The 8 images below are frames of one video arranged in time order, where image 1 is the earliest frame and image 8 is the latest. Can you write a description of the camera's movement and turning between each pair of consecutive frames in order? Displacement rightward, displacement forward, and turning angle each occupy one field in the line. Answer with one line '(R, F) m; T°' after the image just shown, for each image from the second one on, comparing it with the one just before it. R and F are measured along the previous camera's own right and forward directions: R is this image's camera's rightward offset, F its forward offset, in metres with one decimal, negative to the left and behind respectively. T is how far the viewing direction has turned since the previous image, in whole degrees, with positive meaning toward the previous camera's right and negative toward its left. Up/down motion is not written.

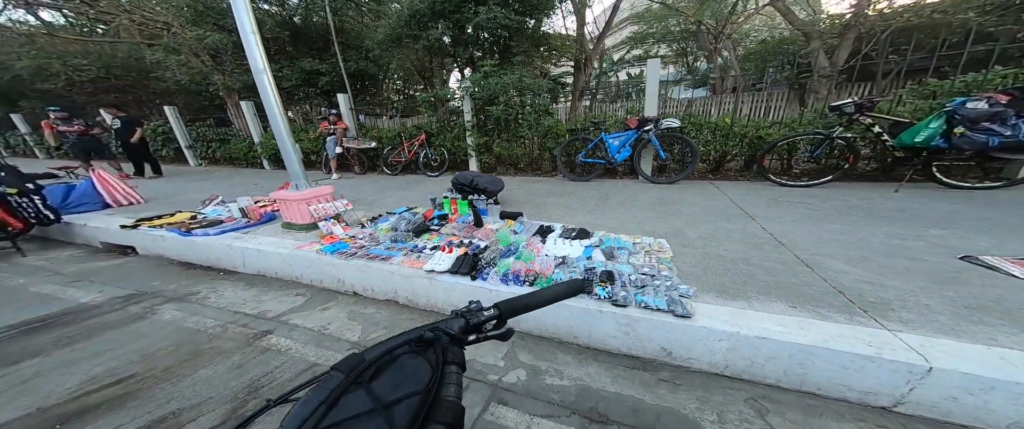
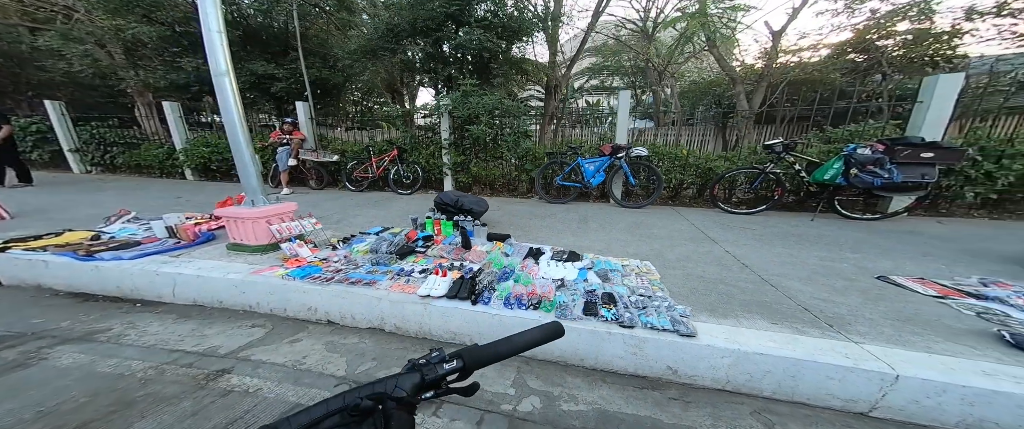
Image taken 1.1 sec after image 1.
(-0.3, 0.0) m; +9°
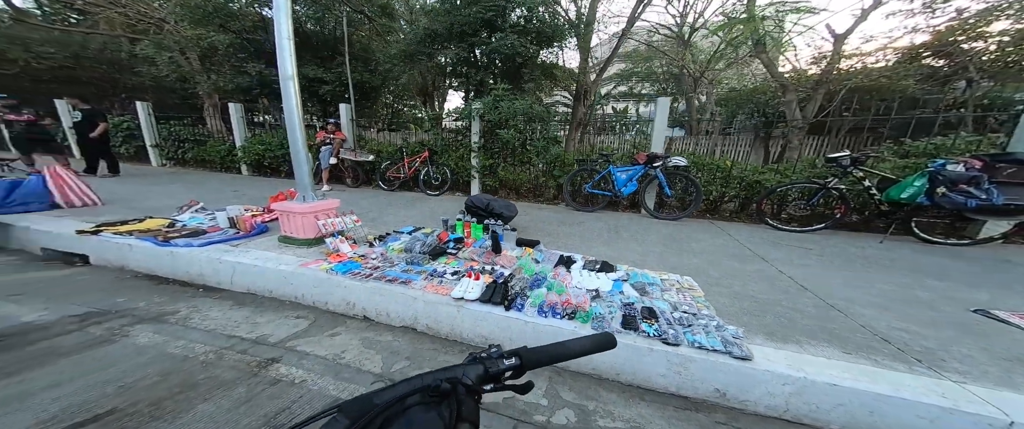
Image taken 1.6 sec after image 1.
(-0.1, 0.0) m; -5°
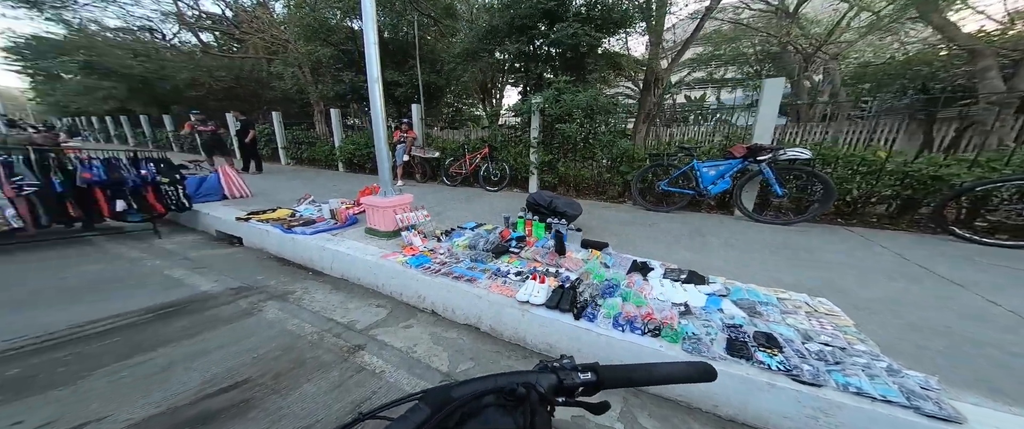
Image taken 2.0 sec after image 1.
(-0.1, +0.1) m; -10°
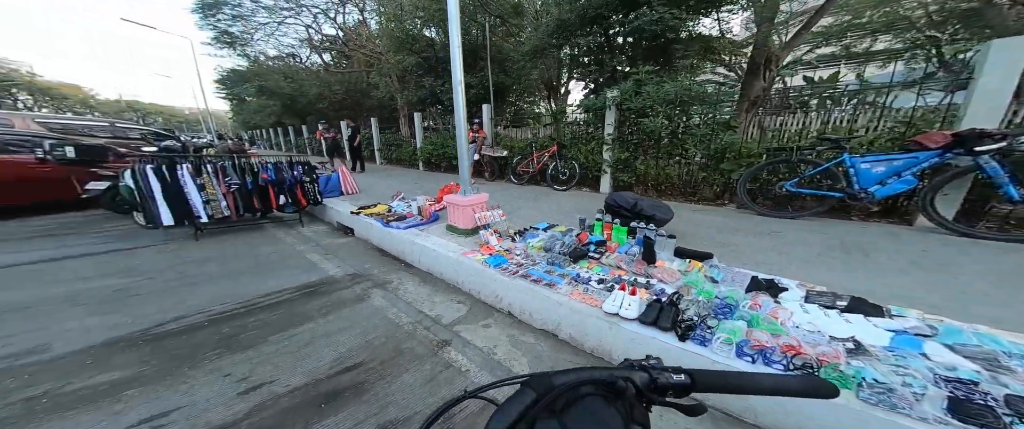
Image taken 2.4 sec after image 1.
(-0.2, +0.1) m; -11°
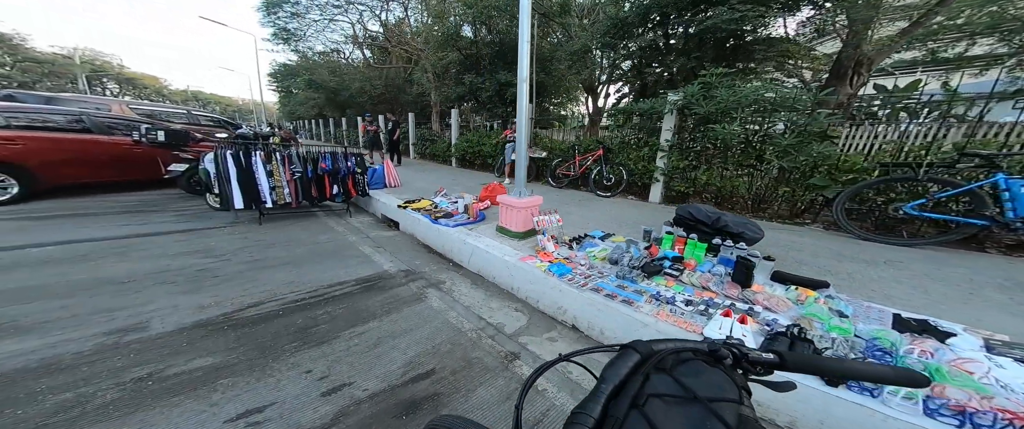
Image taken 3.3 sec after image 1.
(-0.4, +0.1) m; -4°
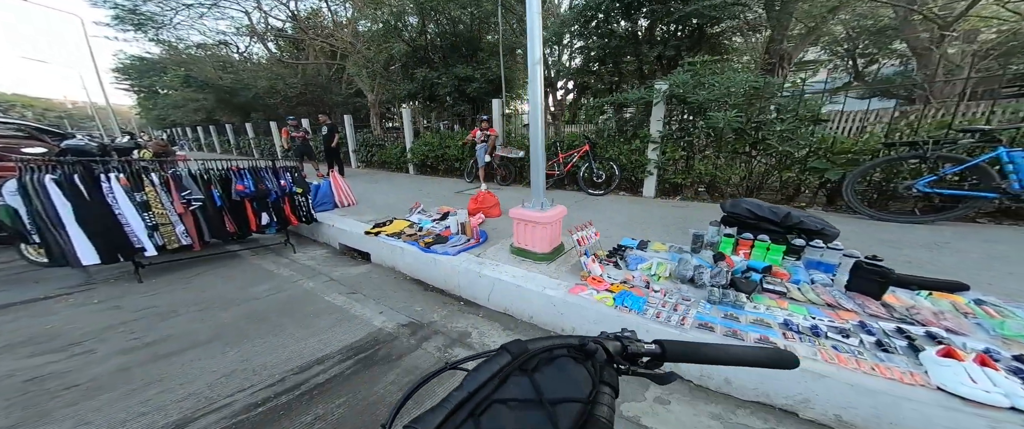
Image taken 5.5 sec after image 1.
(-0.8, +0.8) m; +11°
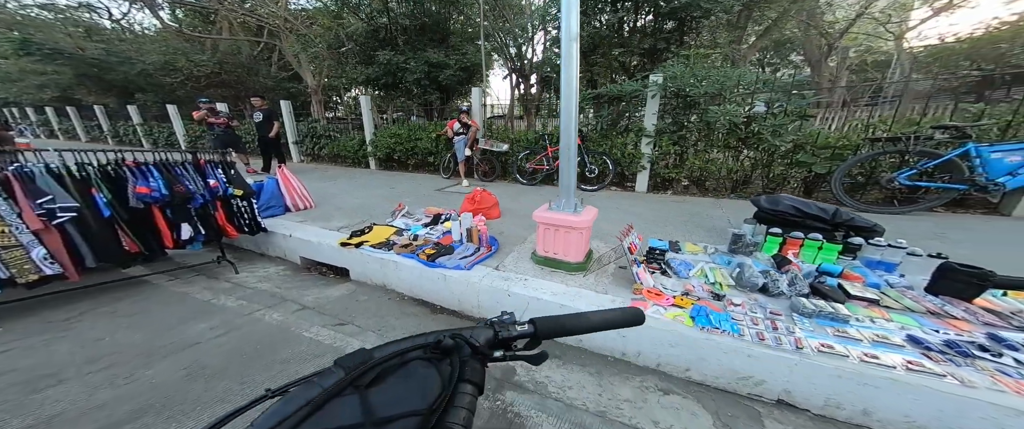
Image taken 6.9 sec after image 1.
(-0.7, +0.6) m; +9°
